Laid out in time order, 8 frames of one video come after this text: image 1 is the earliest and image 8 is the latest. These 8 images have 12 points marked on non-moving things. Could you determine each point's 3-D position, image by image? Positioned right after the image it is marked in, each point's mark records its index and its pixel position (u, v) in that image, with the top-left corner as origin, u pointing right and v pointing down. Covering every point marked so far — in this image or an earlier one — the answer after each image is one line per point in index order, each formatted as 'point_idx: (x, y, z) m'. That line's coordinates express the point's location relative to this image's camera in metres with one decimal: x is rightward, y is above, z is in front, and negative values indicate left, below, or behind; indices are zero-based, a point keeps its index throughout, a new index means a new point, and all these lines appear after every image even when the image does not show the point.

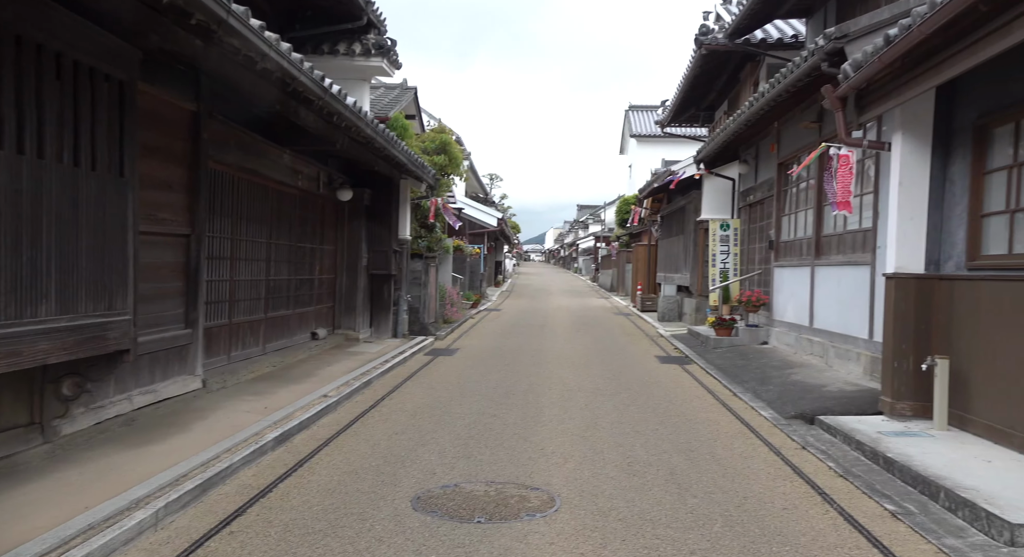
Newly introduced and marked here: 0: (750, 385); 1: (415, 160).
0: (+3.1, -1.4, +7.9) m
1: (-1.6, +2.0, +10.2) m
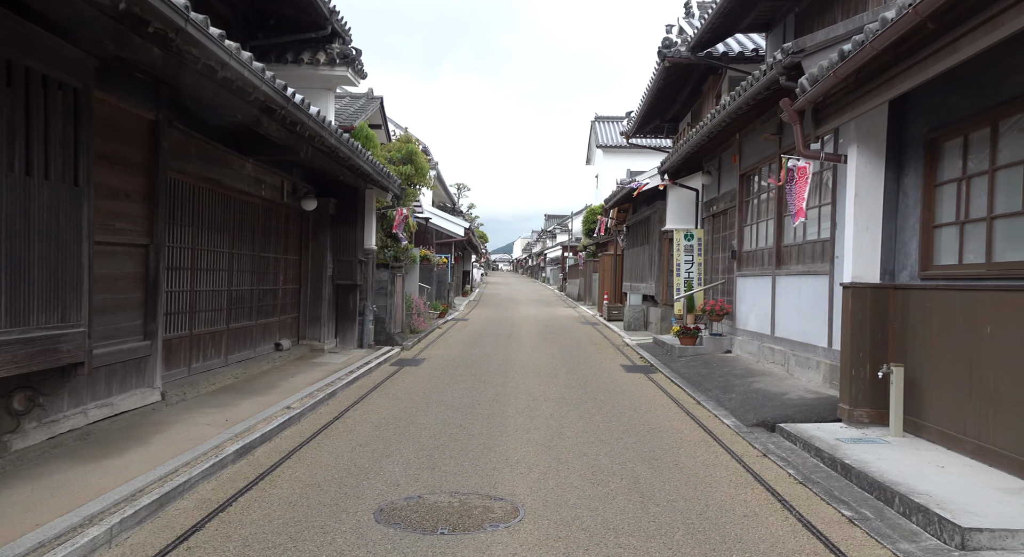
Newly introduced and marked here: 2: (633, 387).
0: (+2.7, -1.5, +8.1) m
1: (-2.2, +1.8, +10.2) m
2: (+1.8, -1.6, +8.9) m
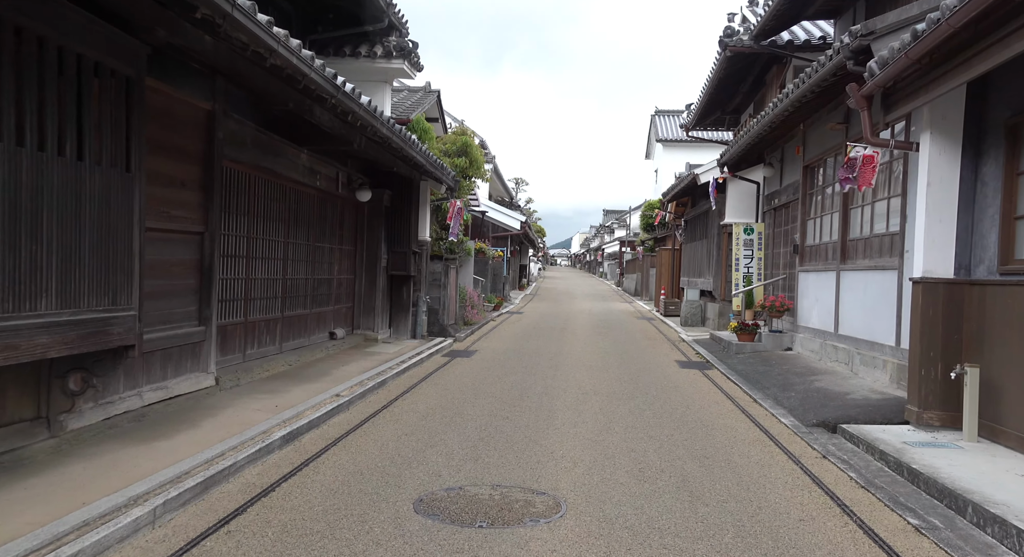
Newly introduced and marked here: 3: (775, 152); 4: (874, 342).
0: (+3.3, -1.4, +7.7) m
1: (-1.3, +2.0, +10.2) m
2: (+2.5, -1.5, +8.6) m
3: (+5.4, +2.6, +12.6) m
4: (+4.6, -0.8, +7.7) m
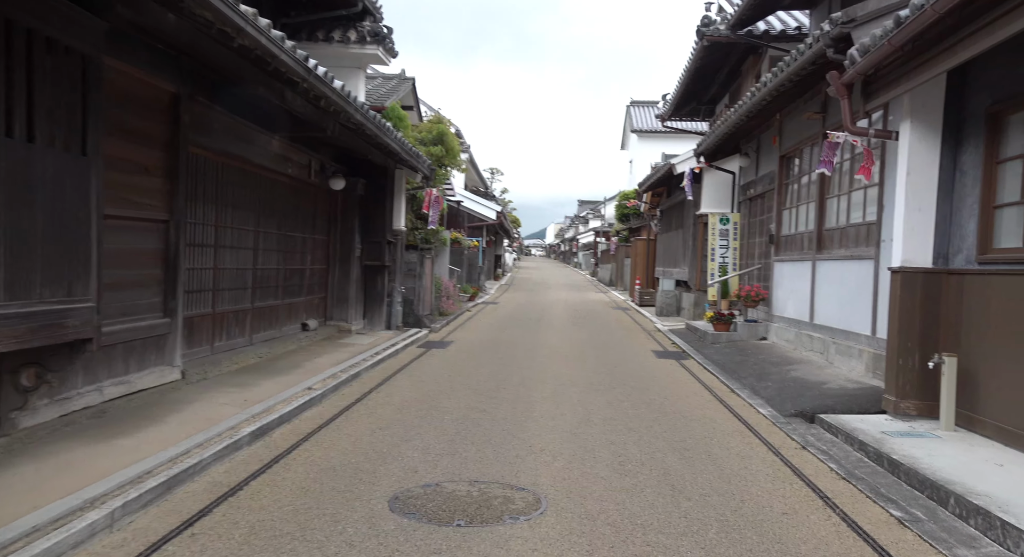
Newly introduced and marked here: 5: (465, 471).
0: (+3.0, -1.3, +7.7) m
1: (-1.7, +2.1, +10.0) m
2: (+2.1, -1.3, +8.6) m
3: (+5.0, +2.8, +12.6) m
4: (+4.3, -0.7, +7.8) m
5: (-0.4, -1.5, +4.7) m
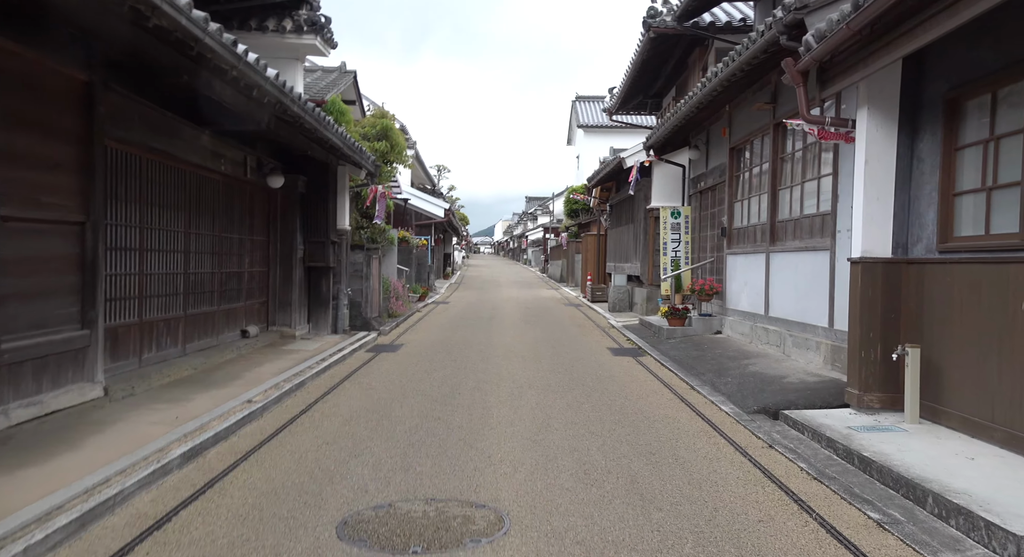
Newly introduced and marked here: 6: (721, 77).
0: (+2.4, -1.2, +7.6) m
1: (-2.5, +2.1, +9.5) m
2: (+1.5, -1.3, +8.4) m
3: (+3.9, +3.0, +12.6) m
4: (+3.7, -0.6, +7.8) m
5: (-0.7, -1.5, +4.3) m
6: (+2.9, +2.8, +8.5) m
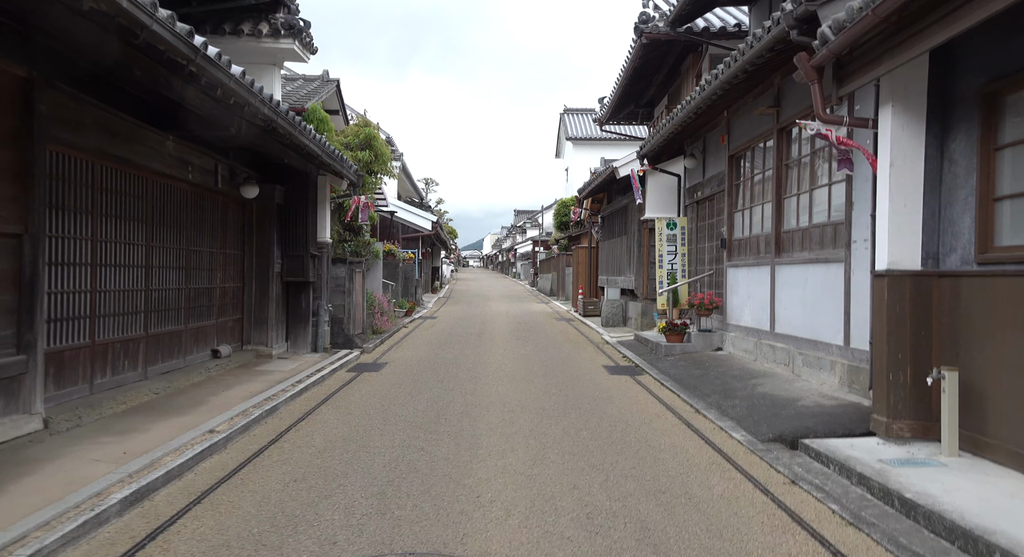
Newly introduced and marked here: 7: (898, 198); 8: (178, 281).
0: (+2.3, -1.4, +7.1) m
1: (-2.7, +1.9, +8.9) m
2: (+1.4, -1.5, +7.8) m
3: (+3.7, +2.7, +12.2) m
4: (+3.6, -0.7, +7.3) m
5: (-0.7, -1.6, +3.7) m
6: (+2.8, +2.6, +8.1) m
7: (+3.1, +0.7, +4.9) m
8: (-4.2, 0.0, +7.6) m
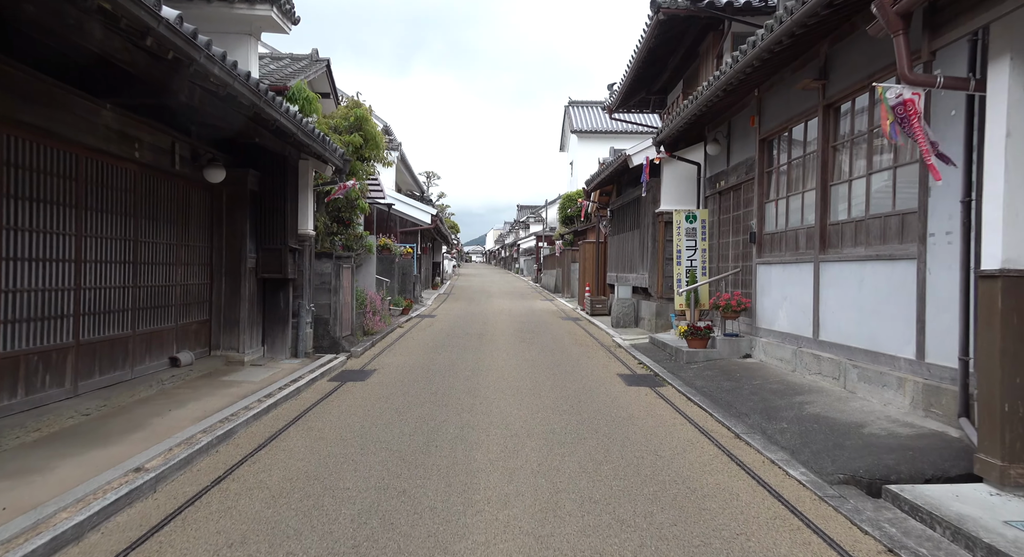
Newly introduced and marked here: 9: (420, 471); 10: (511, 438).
0: (+2.4, -1.4, +6.0) m
1: (-2.6, +1.9, +7.8) m
2: (+1.4, -1.5, +6.7) m
3: (+3.8, +2.7, +11.1) m
4: (+3.7, -0.7, +6.1) m
5: (-0.7, -1.6, +2.6) m
6: (+2.8, +2.6, +6.9) m
7: (+3.2, +0.6, +3.8) m
8: (-4.1, 0.0, +6.5) m
9: (-0.7, -1.5, +4.7) m
10: (0.0, -1.5, +5.6) m
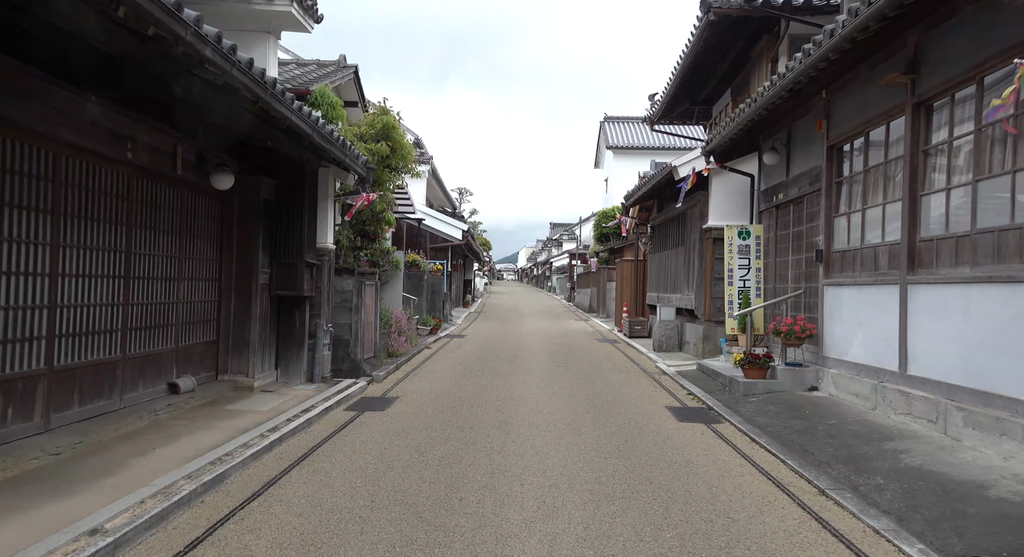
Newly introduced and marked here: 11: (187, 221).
0: (+2.7, -1.6, +5.0) m
1: (-2.2, +1.7, +7.1) m
2: (+1.8, -1.7, +5.8) m
3: (+4.4, +2.4, +10.1) m
4: (+4.0, -1.0, +5.1) m
5: (-0.5, -1.7, +1.8) m
6: (+3.2, +2.4, +6.0) m
7: (+3.4, +0.5, +2.8) m
8: (-3.8, -0.1, +5.8) m
9: (-0.5, -1.6, +3.9) m
10: (+0.3, -1.6, +4.7) m
11: (-3.7, +0.7, +7.0) m
